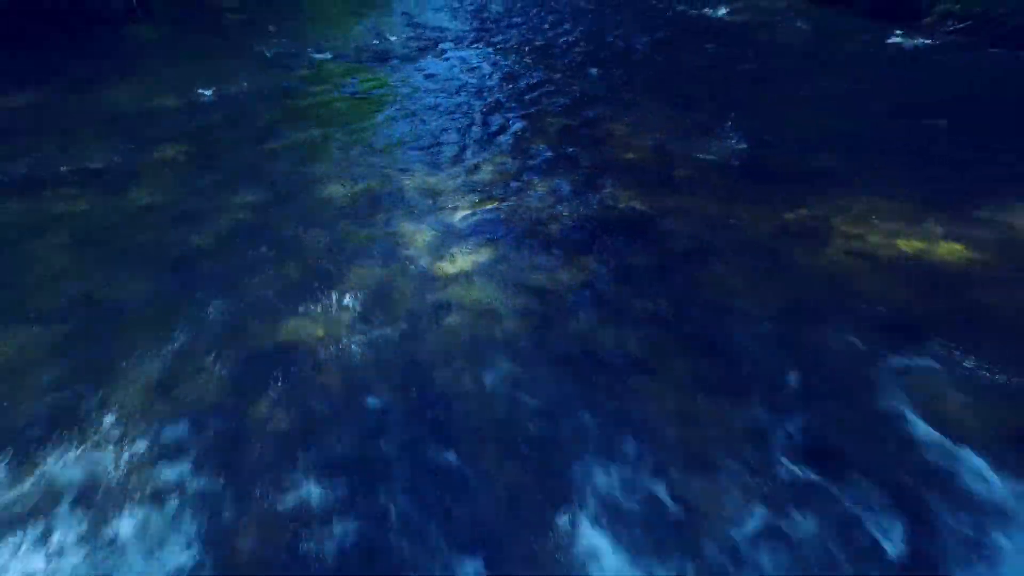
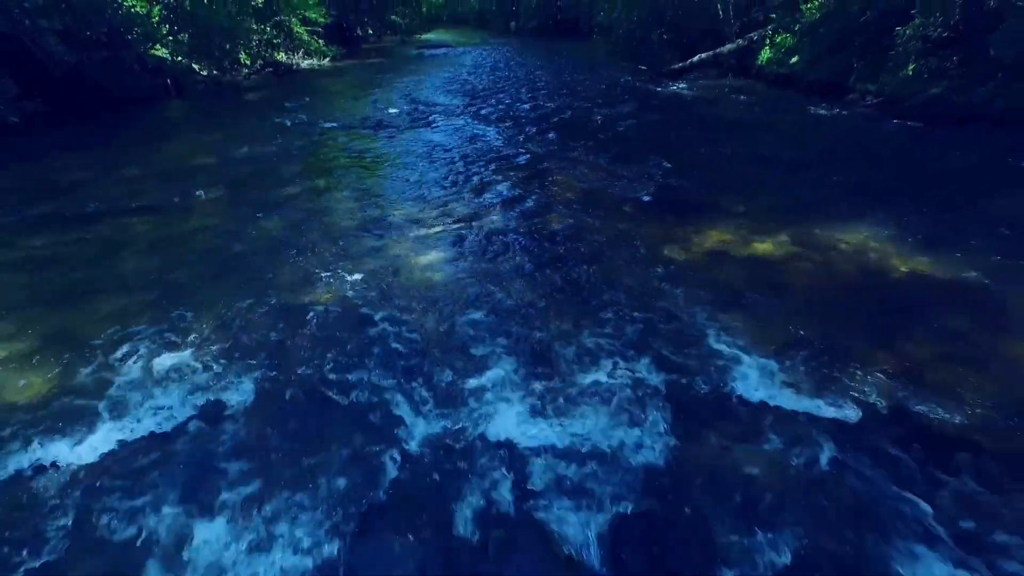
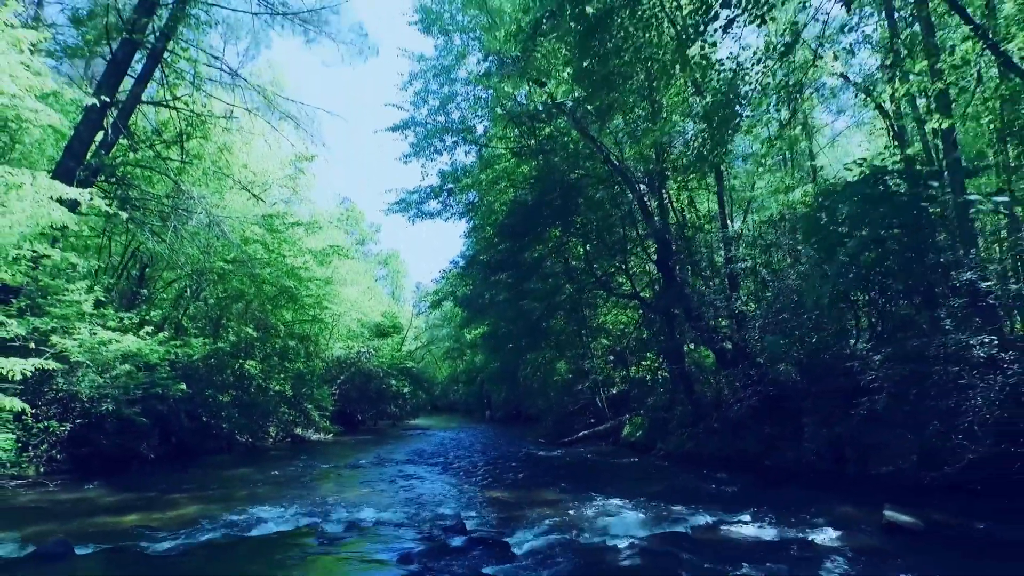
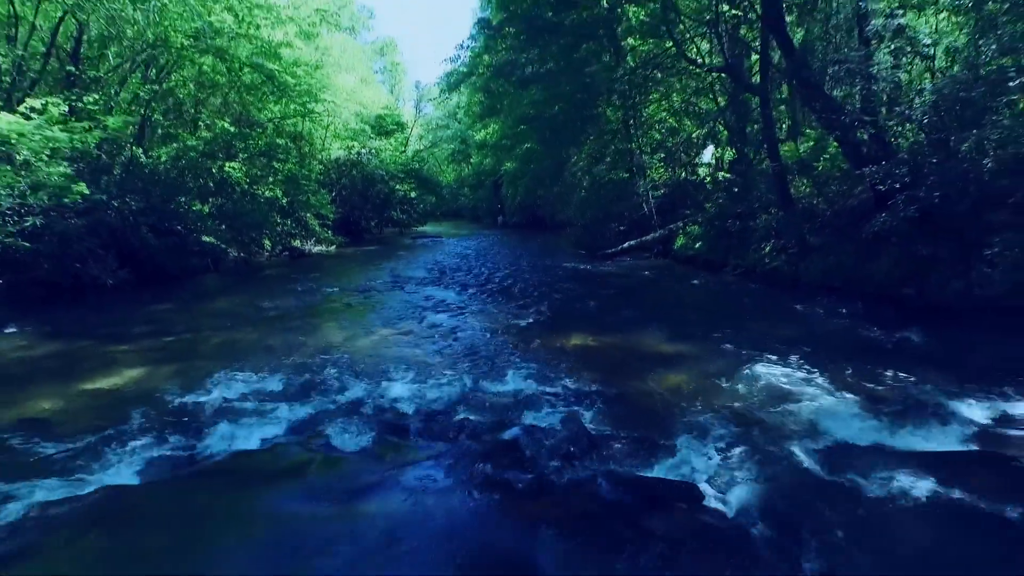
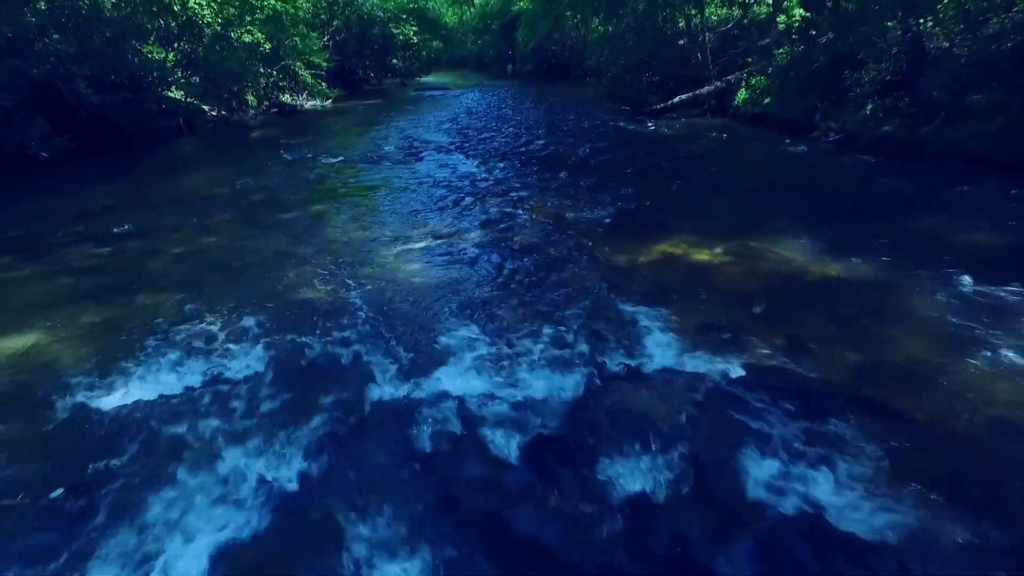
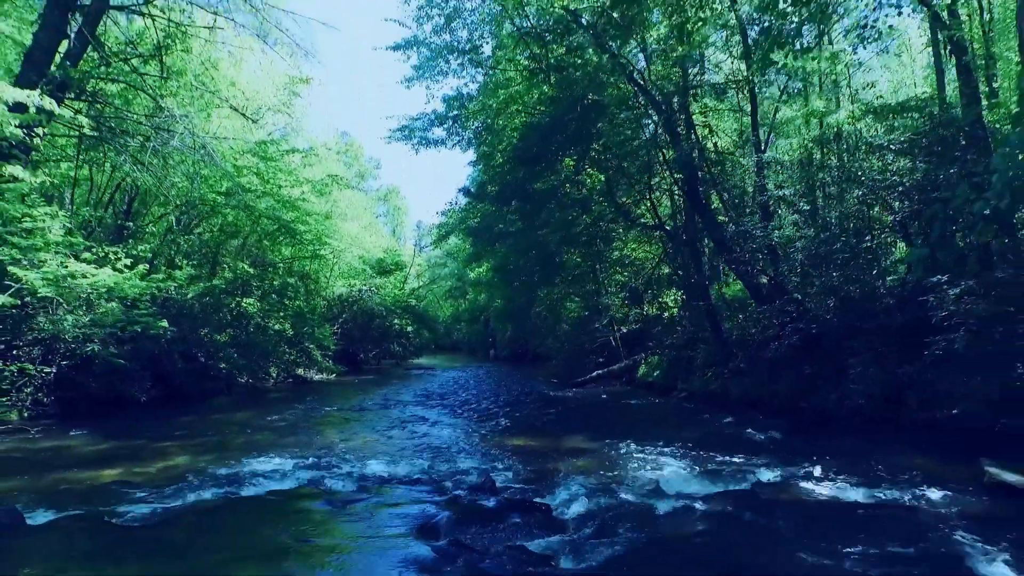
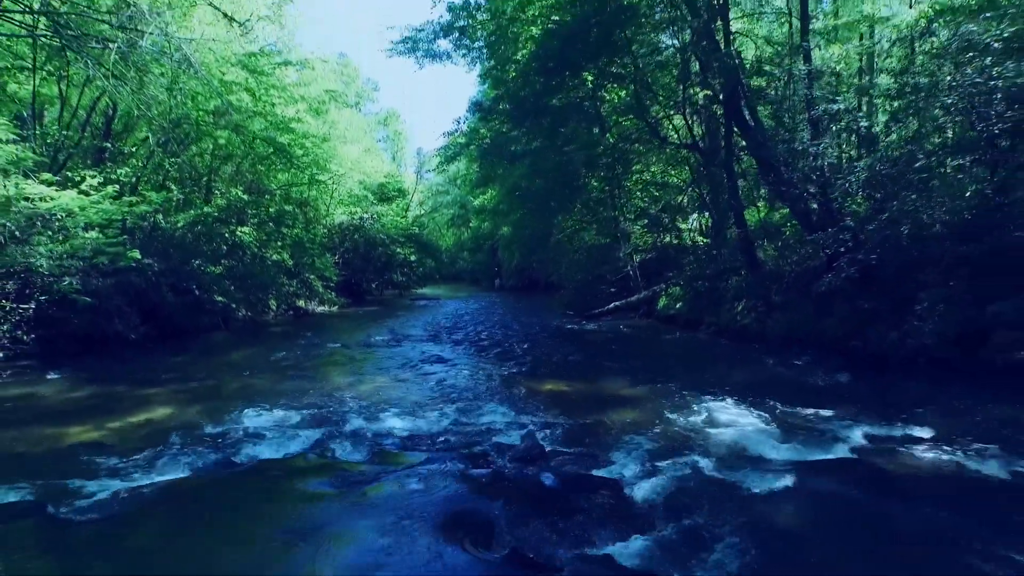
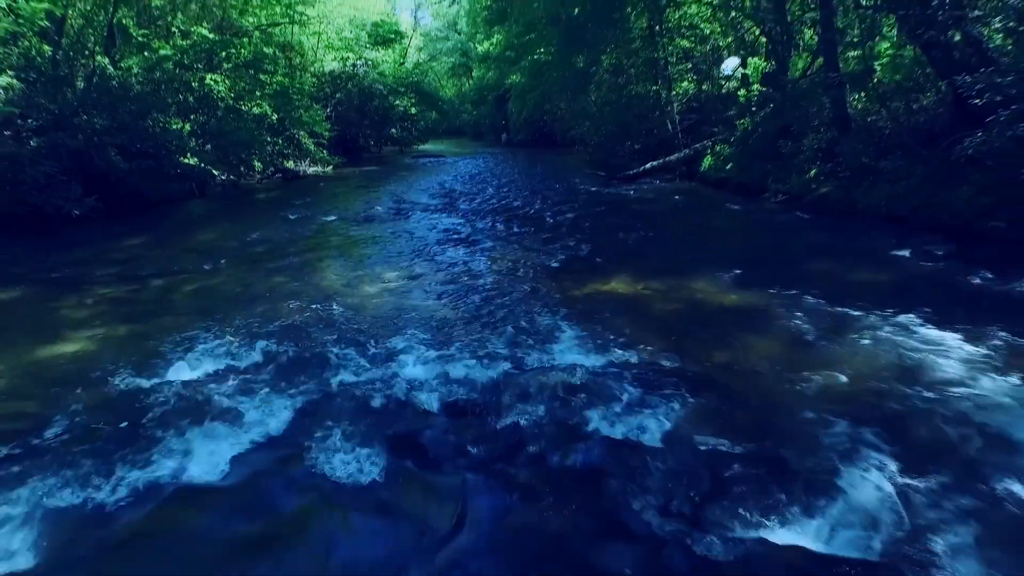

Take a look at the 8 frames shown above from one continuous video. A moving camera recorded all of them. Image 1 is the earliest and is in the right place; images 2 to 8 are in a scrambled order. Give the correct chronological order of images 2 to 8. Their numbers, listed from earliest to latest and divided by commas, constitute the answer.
2, 5, 8, 4, 7, 6, 3
